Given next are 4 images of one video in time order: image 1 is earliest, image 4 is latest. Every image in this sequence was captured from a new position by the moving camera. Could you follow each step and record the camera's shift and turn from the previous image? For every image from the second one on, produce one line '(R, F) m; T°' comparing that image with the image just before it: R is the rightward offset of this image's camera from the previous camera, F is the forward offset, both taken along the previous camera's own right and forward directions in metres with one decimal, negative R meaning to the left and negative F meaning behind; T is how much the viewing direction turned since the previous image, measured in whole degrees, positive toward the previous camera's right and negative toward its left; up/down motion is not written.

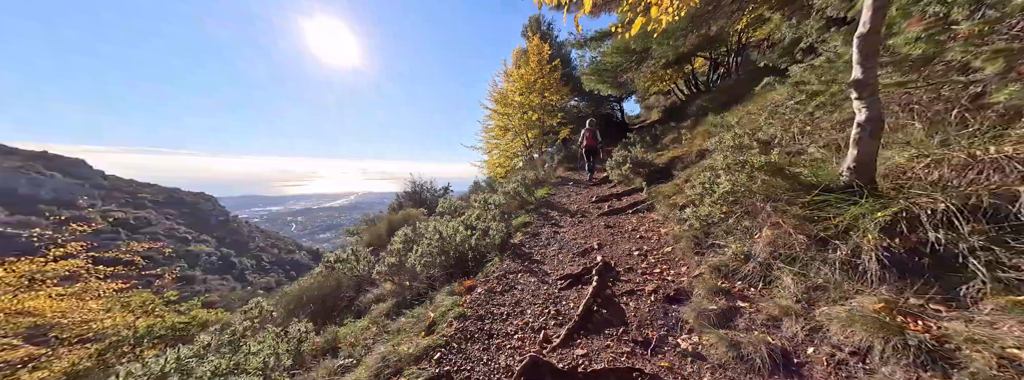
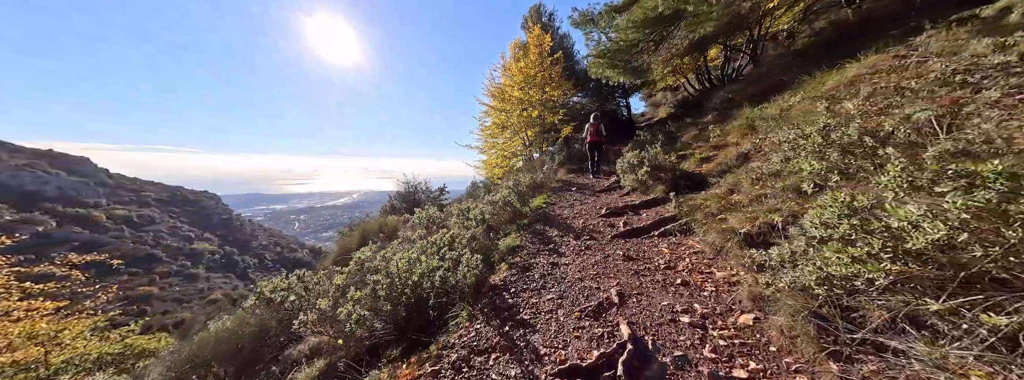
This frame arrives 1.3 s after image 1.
(+0.3, +1.4) m; 0°
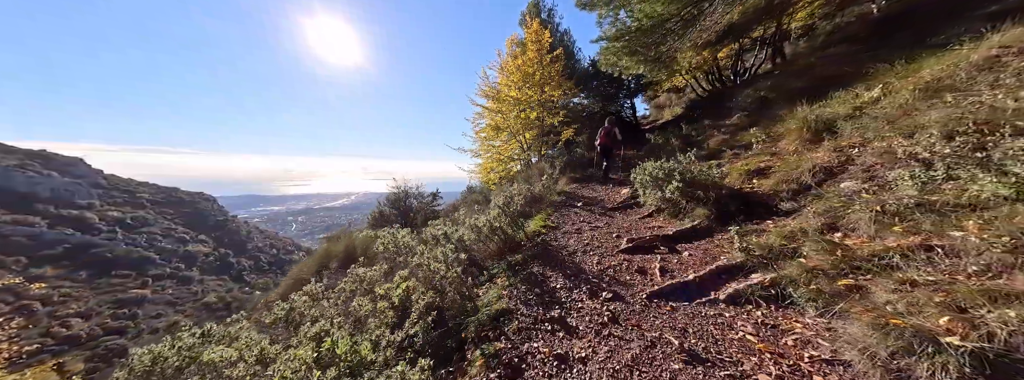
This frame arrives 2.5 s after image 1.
(+0.2, +1.4) m; 0°
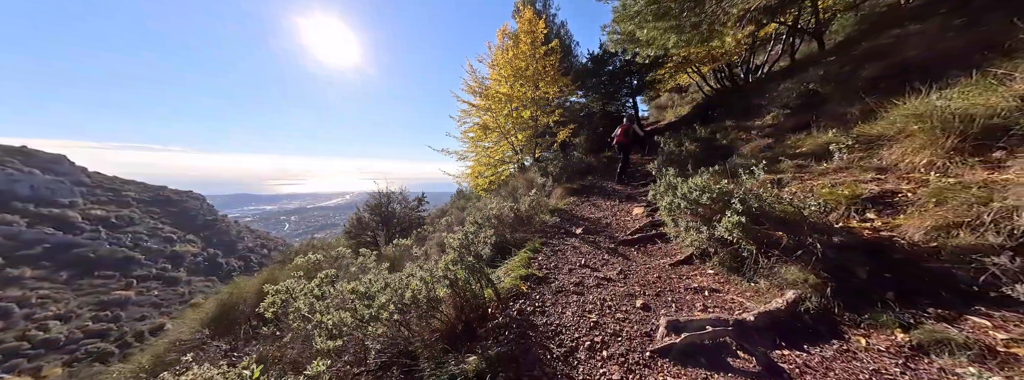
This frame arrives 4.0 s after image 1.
(+0.4, +1.8) m; +1°
